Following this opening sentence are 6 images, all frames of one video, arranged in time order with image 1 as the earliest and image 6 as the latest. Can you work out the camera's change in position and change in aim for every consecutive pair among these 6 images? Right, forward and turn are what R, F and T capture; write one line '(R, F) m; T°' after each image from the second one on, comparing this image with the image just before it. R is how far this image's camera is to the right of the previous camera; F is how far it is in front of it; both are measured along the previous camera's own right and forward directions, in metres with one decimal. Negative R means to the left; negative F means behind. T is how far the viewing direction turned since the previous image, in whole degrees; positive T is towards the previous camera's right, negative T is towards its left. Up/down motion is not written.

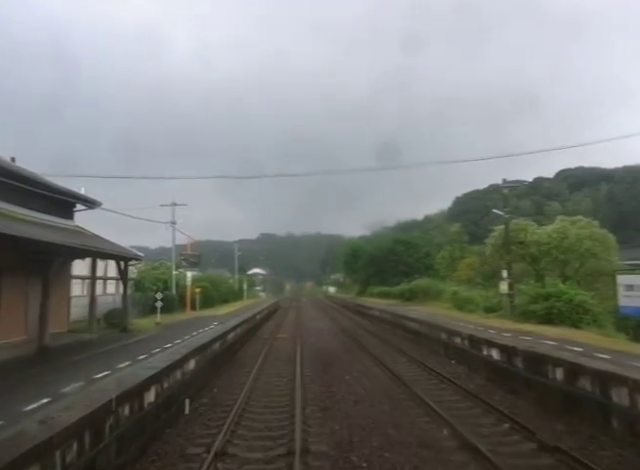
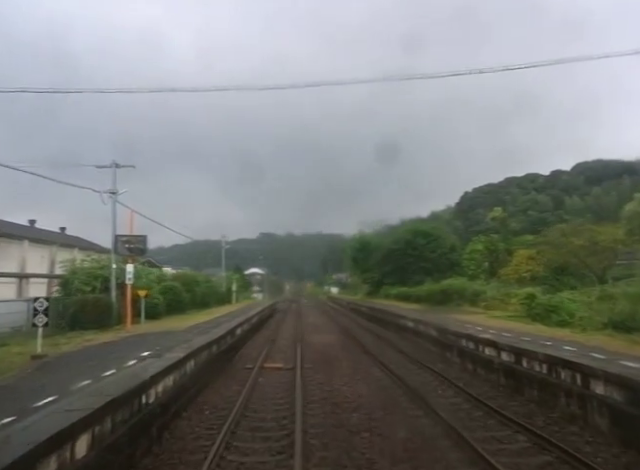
(-0.2, +4.9) m; 0°
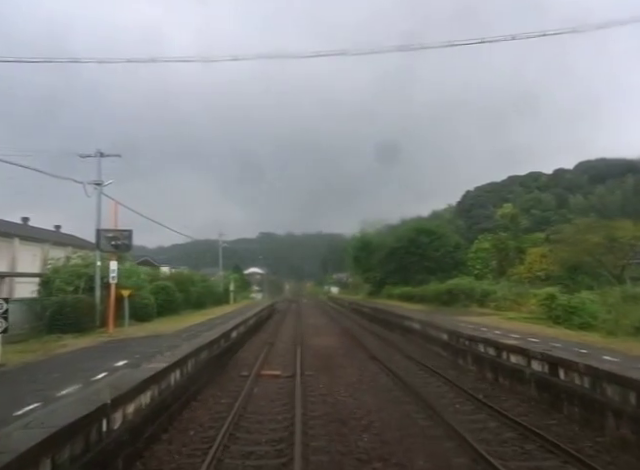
(0.0, +0.8) m; 0°
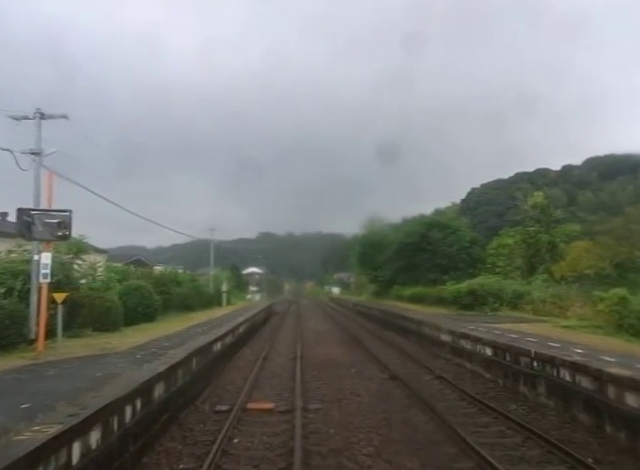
(-0.1, +2.2) m; 0°
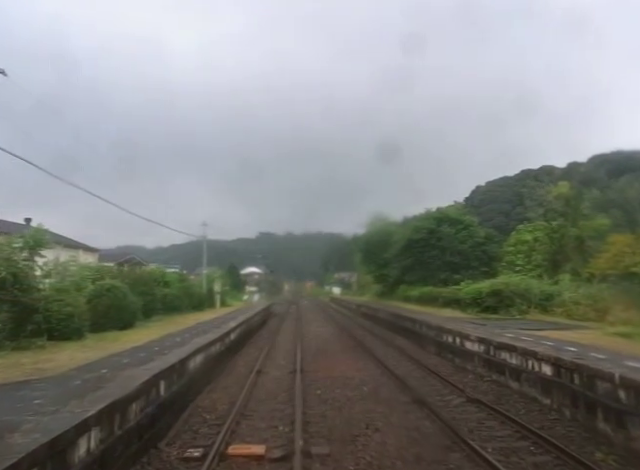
(-0.1, +1.6) m; 0°
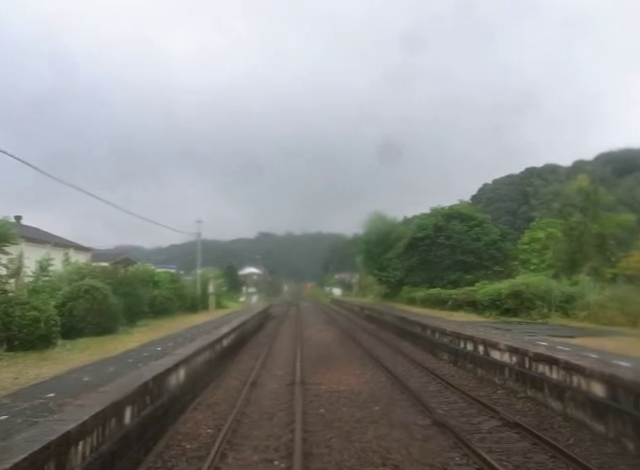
(-0.1, +1.0) m; 0°
